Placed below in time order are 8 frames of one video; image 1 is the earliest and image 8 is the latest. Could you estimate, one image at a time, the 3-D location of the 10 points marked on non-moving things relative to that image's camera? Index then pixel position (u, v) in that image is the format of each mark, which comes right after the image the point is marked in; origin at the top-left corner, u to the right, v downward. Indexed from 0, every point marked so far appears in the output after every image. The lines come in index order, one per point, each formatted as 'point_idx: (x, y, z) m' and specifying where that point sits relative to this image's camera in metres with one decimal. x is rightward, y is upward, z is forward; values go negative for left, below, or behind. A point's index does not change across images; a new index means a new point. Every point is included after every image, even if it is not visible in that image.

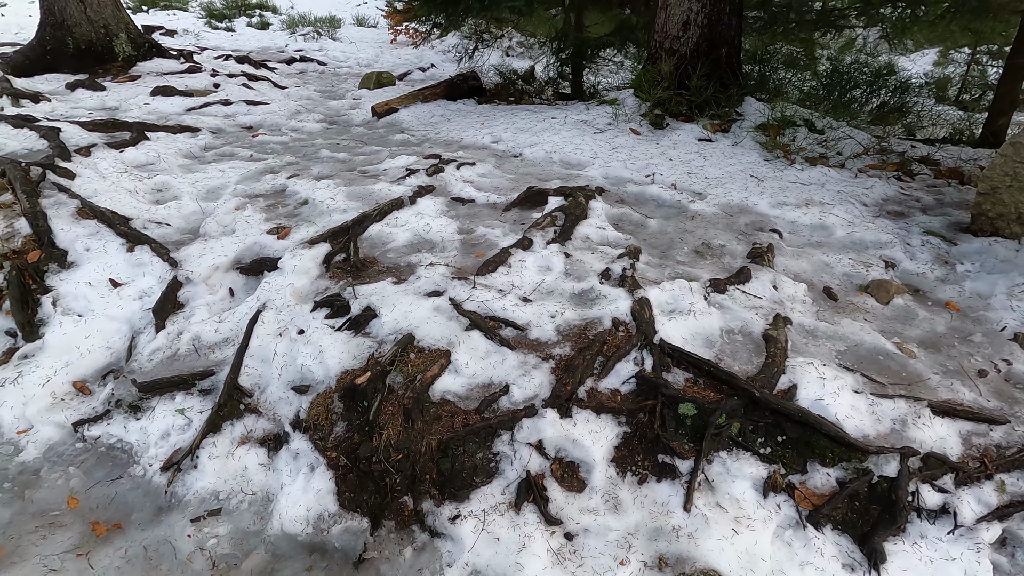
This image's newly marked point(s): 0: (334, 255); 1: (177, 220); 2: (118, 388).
0: (-0.9, +0.2, +2.7) m
1: (-1.9, +0.4, +3.1) m
2: (-1.7, -0.4, +2.4) m
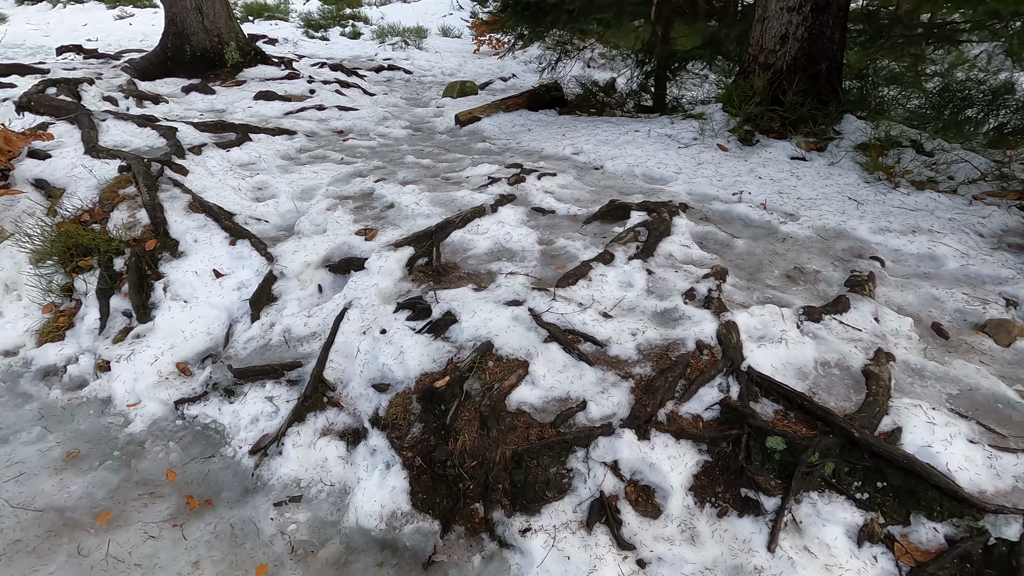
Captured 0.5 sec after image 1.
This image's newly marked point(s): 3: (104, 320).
0: (-0.5, +0.2, +2.8) m
1: (-1.5, +0.4, +3.3) m
2: (-1.4, -0.4, +2.5) m
3: (-2.1, -0.2, +2.8) m
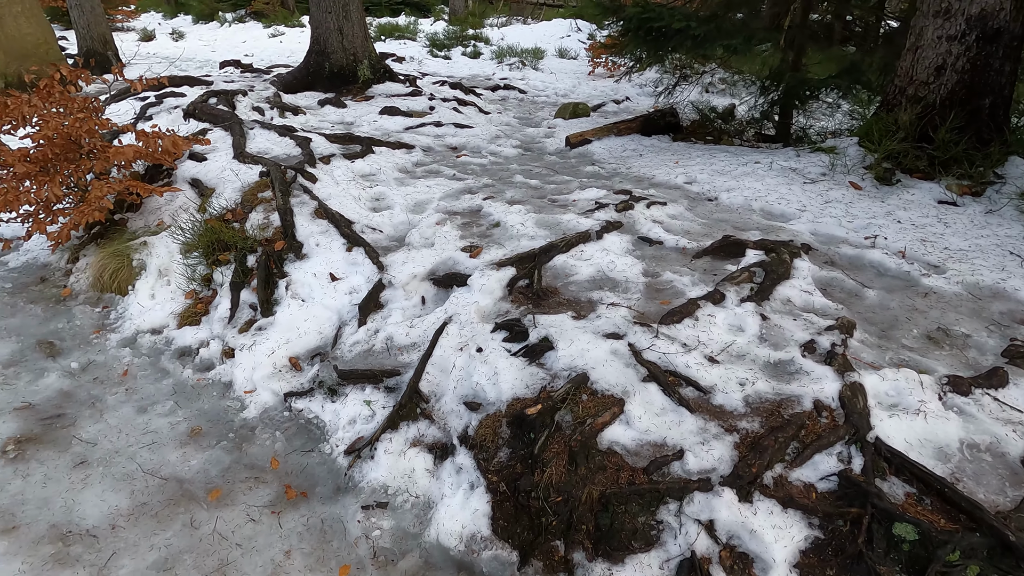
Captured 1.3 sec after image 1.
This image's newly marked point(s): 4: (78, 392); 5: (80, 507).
0: (0.0, 0.0, +2.8) m
1: (-0.8, +0.4, +3.5) m
2: (-0.9, -0.4, +2.7) m
3: (-1.6, -0.1, +3.0) m
4: (-2.2, -0.5, +2.8) m
5: (-1.7, -0.9, +2.1) m
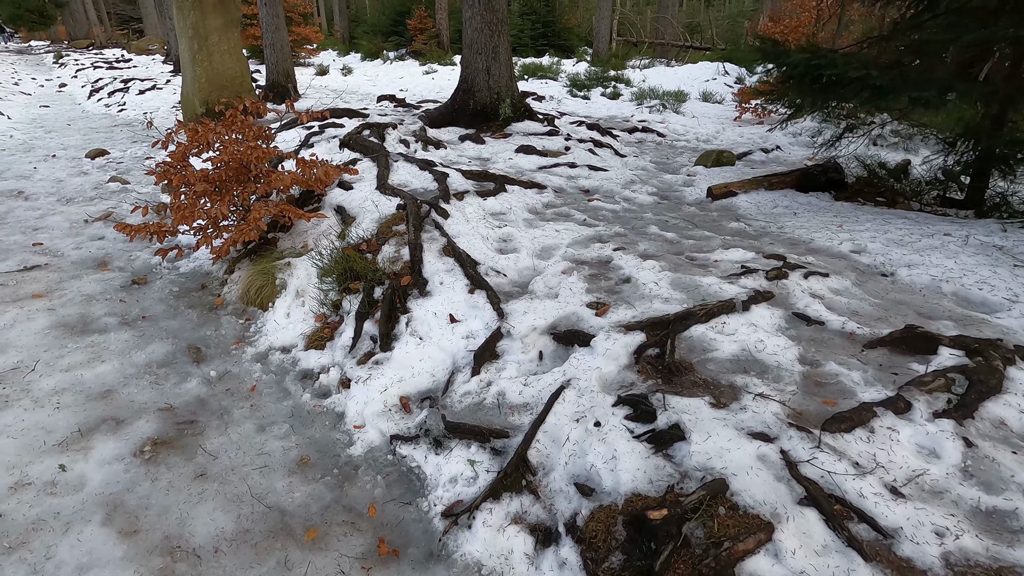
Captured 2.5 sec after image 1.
0: (+0.6, -0.3, +2.5) m
1: (0.0, +0.1, +3.4) m
2: (-0.4, -0.6, +2.6) m
3: (-0.9, -0.3, +3.1) m
4: (-1.6, -0.6, +2.9) m
5: (-1.3, -1.0, +2.2) m
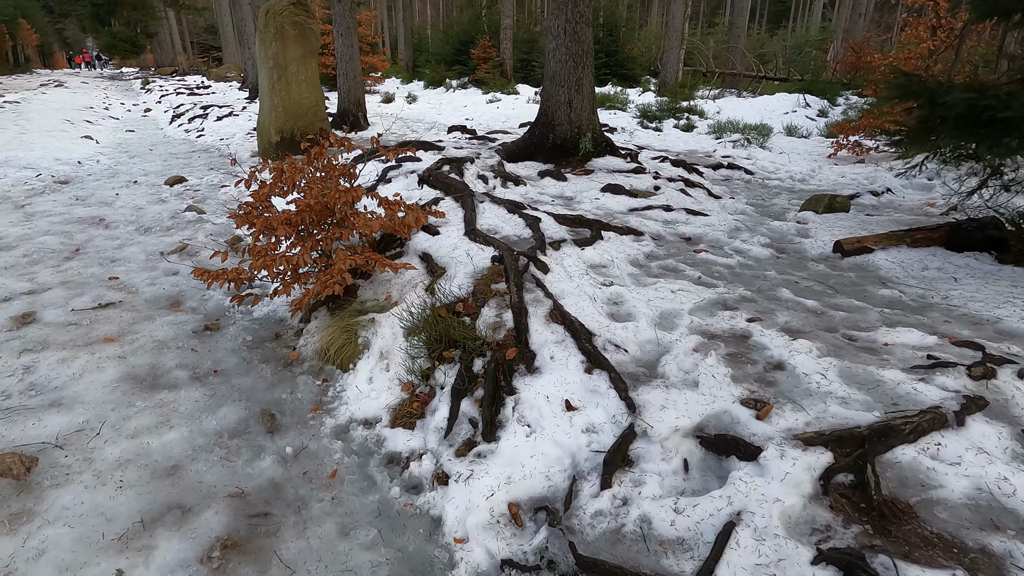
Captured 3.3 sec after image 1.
0: (+1.2, -0.7, +2.0) m
1: (+0.6, -0.3, +2.8) m
2: (+0.2, -1.0, +2.1) m
3: (-0.3, -0.7, +2.6) m
4: (-1.1, -0.9, +2.5) m
5: (-0.8, -1.3, +1.8) m
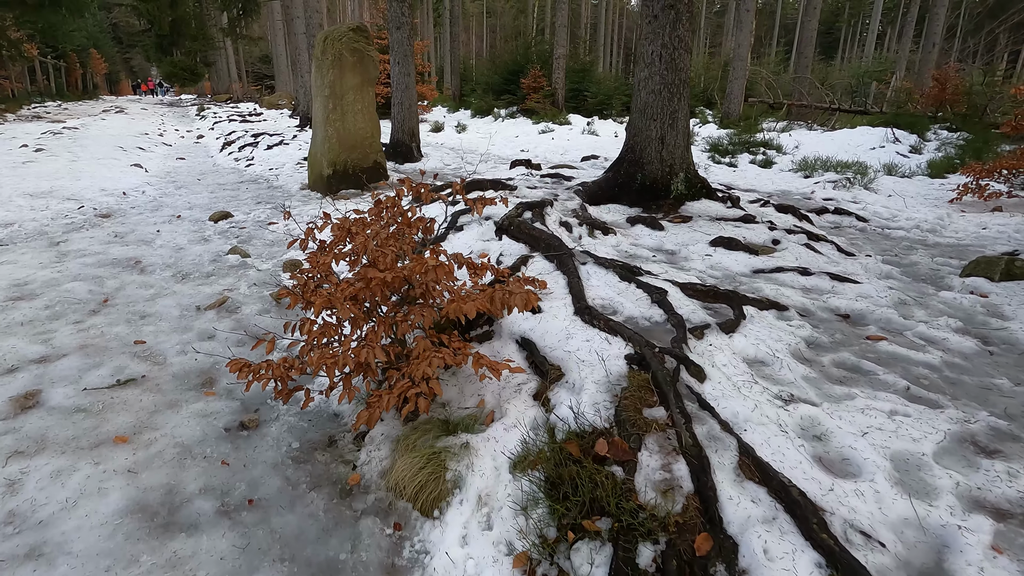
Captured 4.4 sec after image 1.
0: (+1.8, -1.2, +0.9) m
1: (+1.3, -0.8, +1.8) m
2: (+0.7, -1.4, +1.0) m
3: (+0.3, -1.1, +1.6) m
4: (-0.5, -1.4, +1.6) m
5: (-0.3, -1.7, +0.8) m
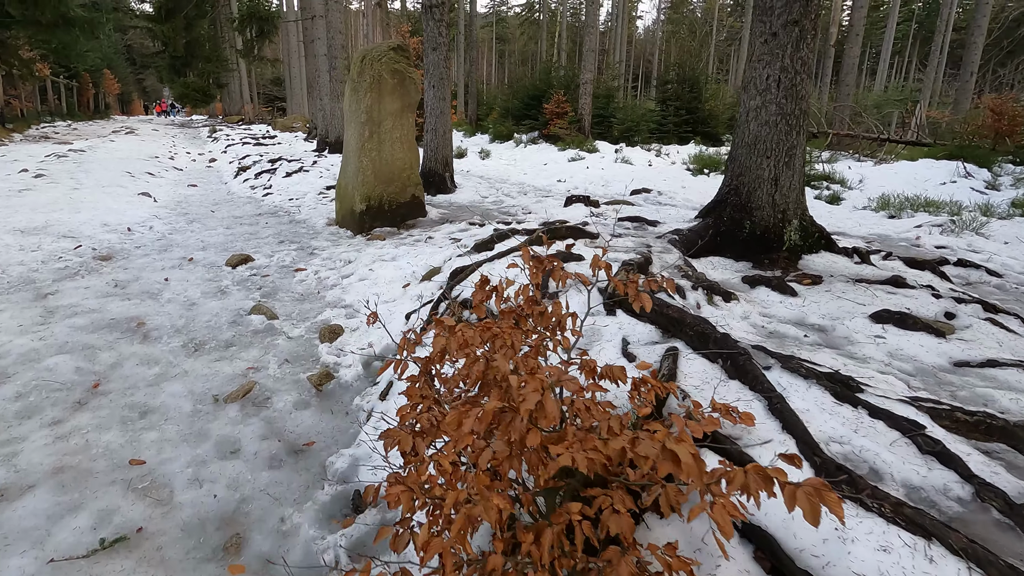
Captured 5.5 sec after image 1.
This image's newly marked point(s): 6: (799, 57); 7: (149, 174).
0: (+2.5, -1.6, -0.3) m
1: (+2.0, -1.3, +0.7) m
2: (+1.4, -1.9, -0.1) m
3: (+1.0, -1.6, +0.5) m
4: (+0.3, -1.9, +0.4) m
5: (+0.5, -2.1, -0.4) m
6: (+2.6, +2.1, +4.9) m
7: (-8.4, +2.6, +12.4) m
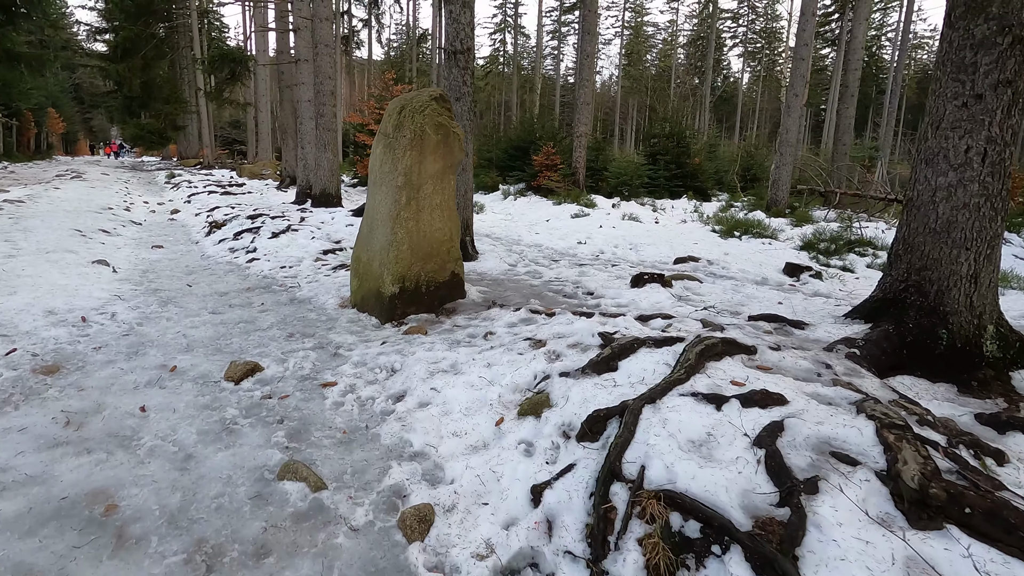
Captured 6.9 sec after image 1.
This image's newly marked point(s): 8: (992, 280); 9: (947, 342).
0: (+3.9, -2.2, -1.6) m
1: (+3.3, -1.9, -0.7) m
2: (+2.8, -2.4, -1.6) m
3: (+2.4, -2.2, -1.0) m
4: (+1.6, -2.4, -1.1) m
5: (+1.9, -2.6, -1.9) m
6: (+3.6, +1.2, +3.9) m
7: (-8.0, +1.1, +10.5) m
8: (+3.6, +0.1, +4.1) m
9: (+3.2, -0.4, +4.0) m
